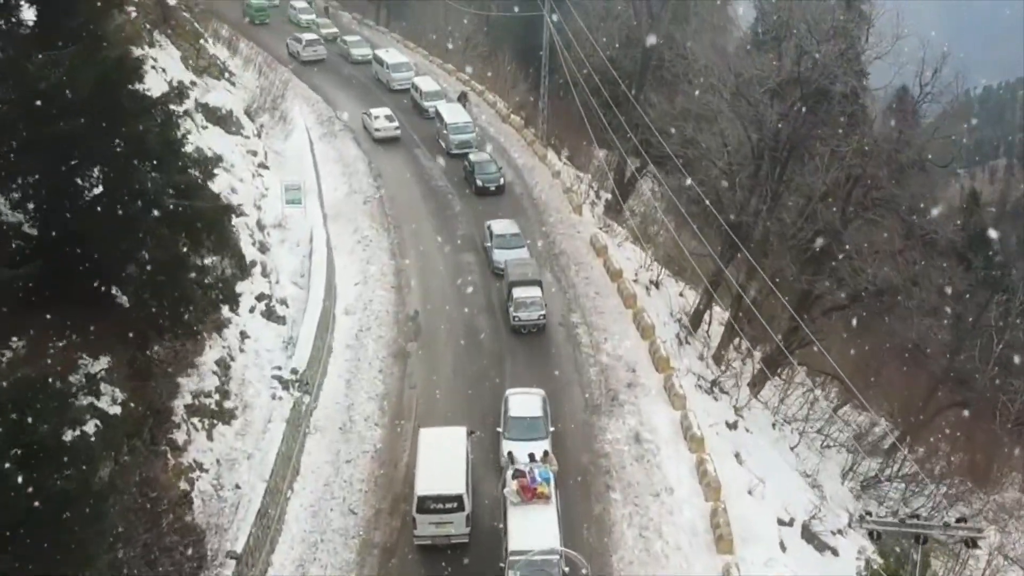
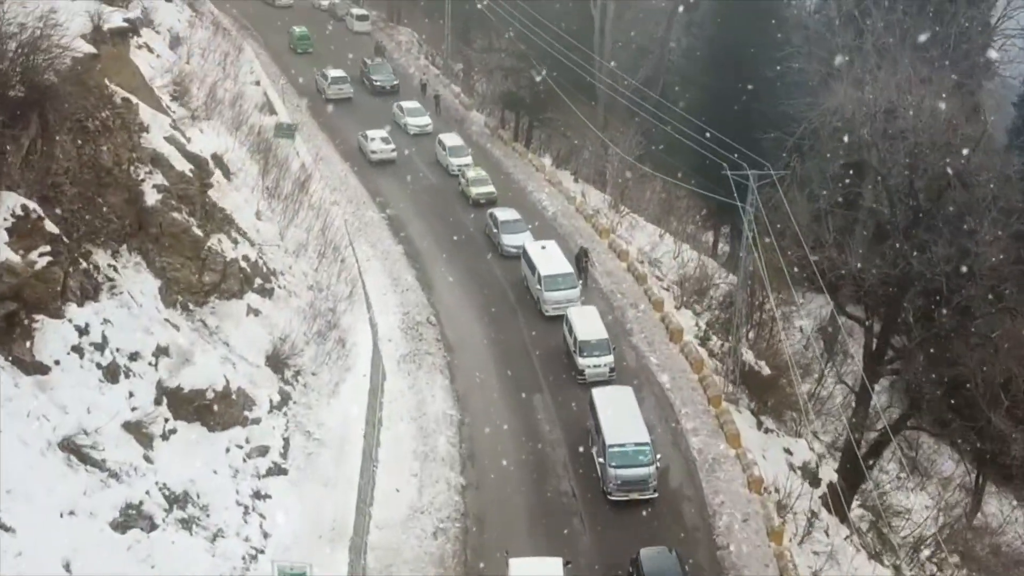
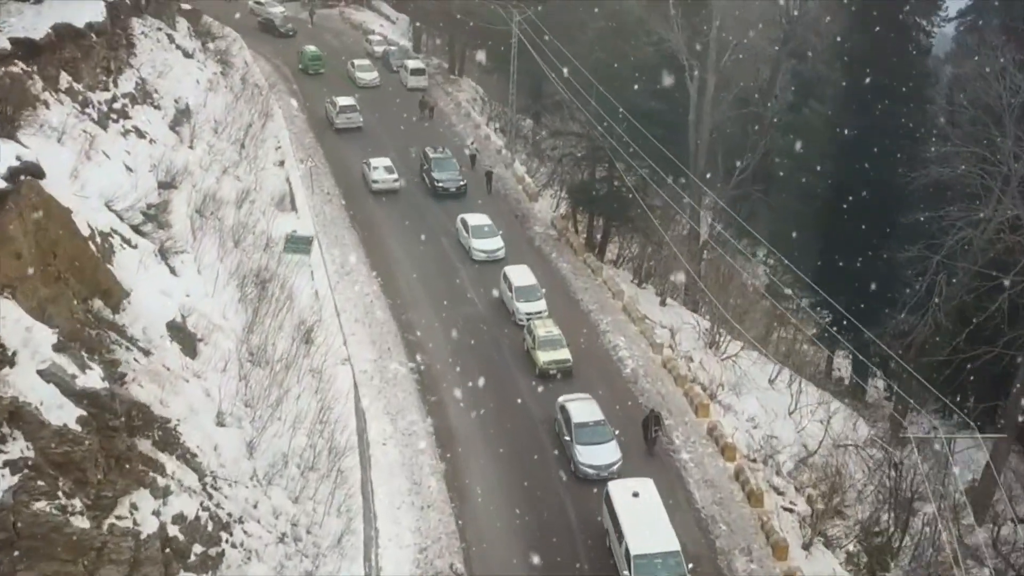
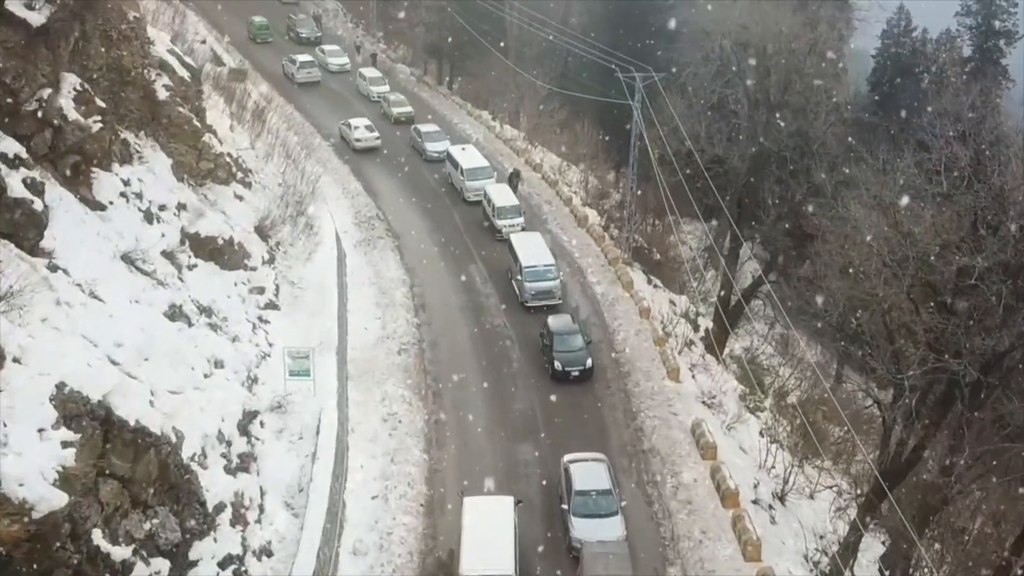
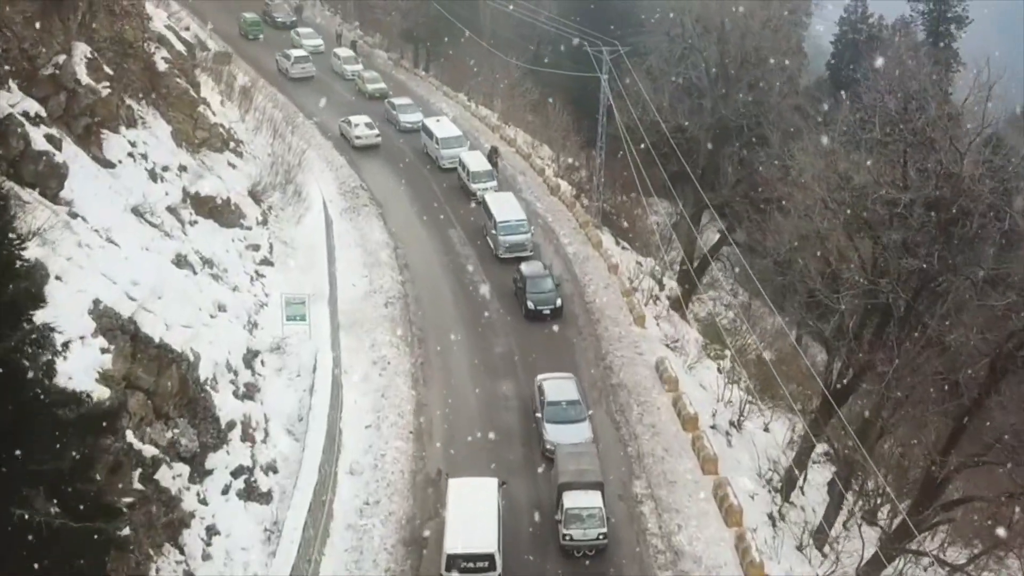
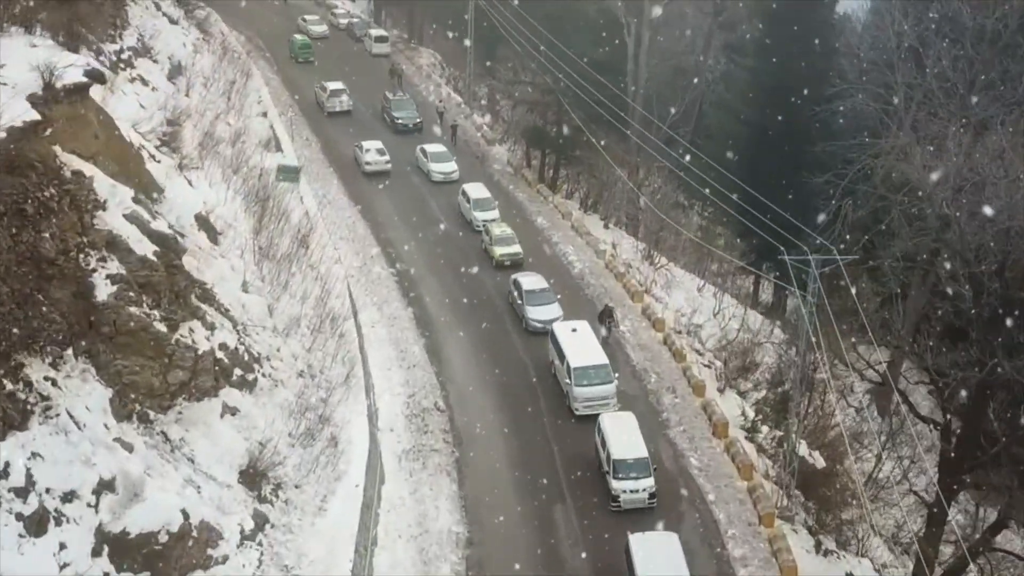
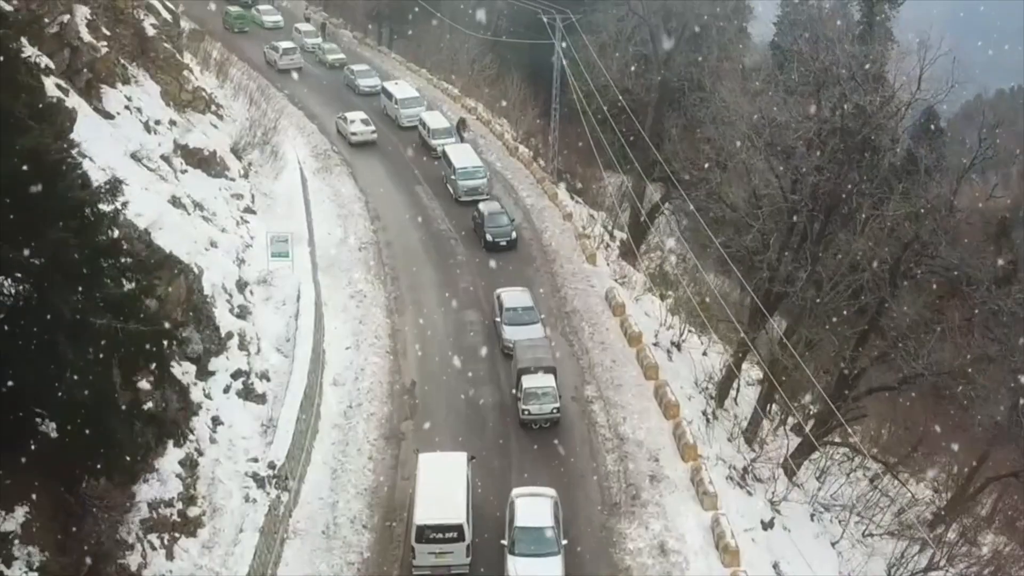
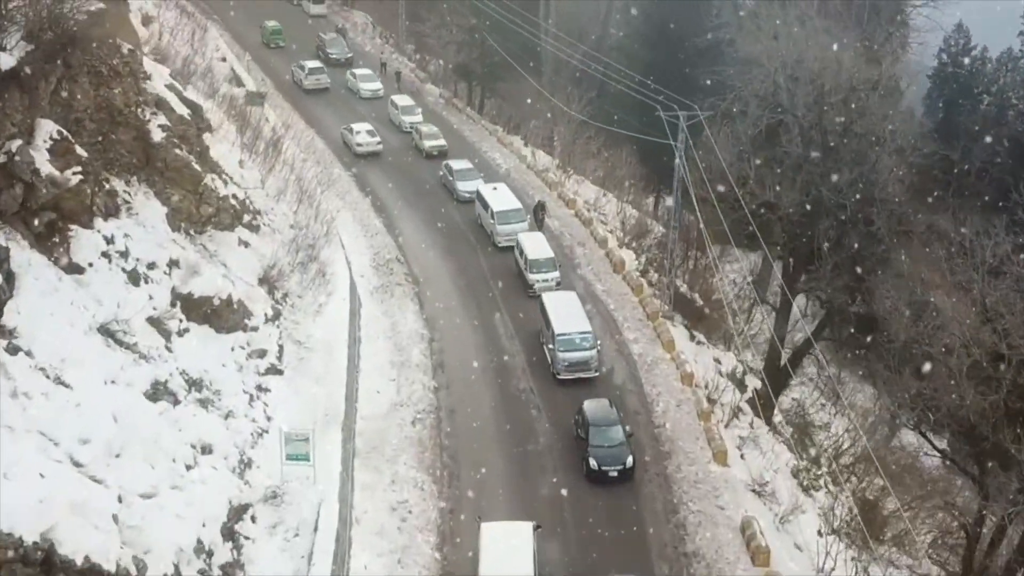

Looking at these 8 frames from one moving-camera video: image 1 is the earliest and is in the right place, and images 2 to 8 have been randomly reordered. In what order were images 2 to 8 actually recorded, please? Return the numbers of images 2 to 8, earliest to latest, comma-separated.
7, 5, 4, 8, 2, 6, 3
